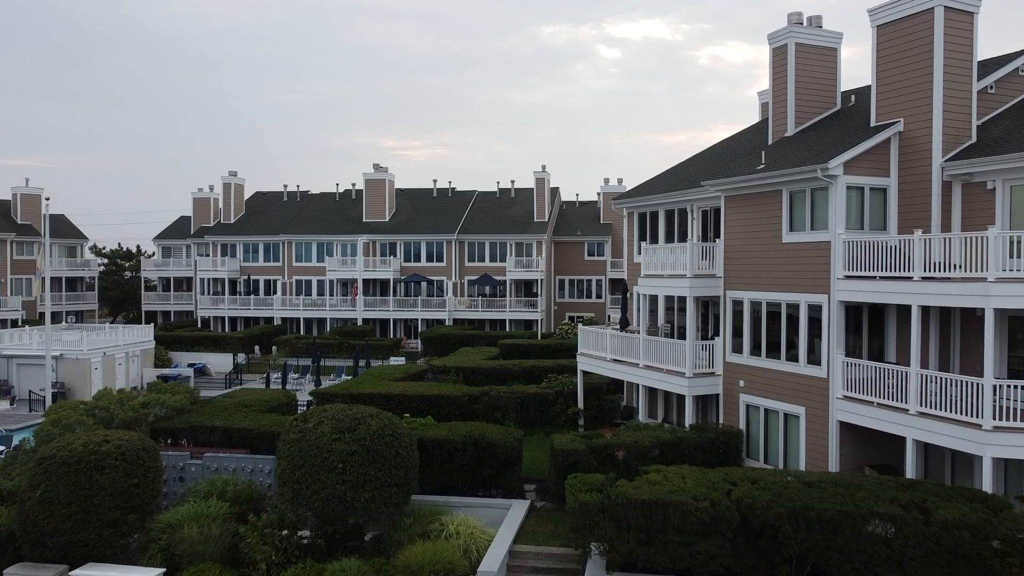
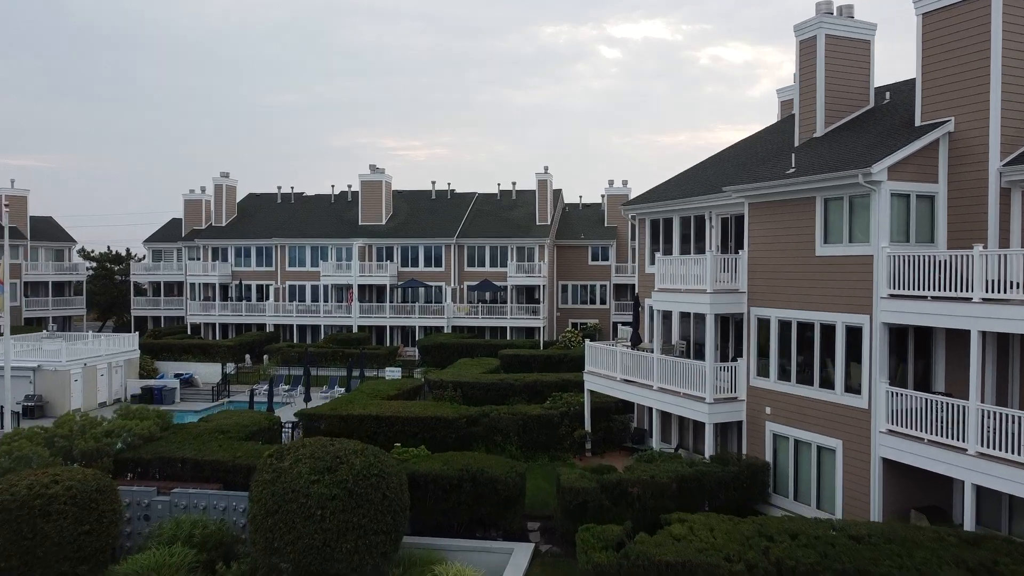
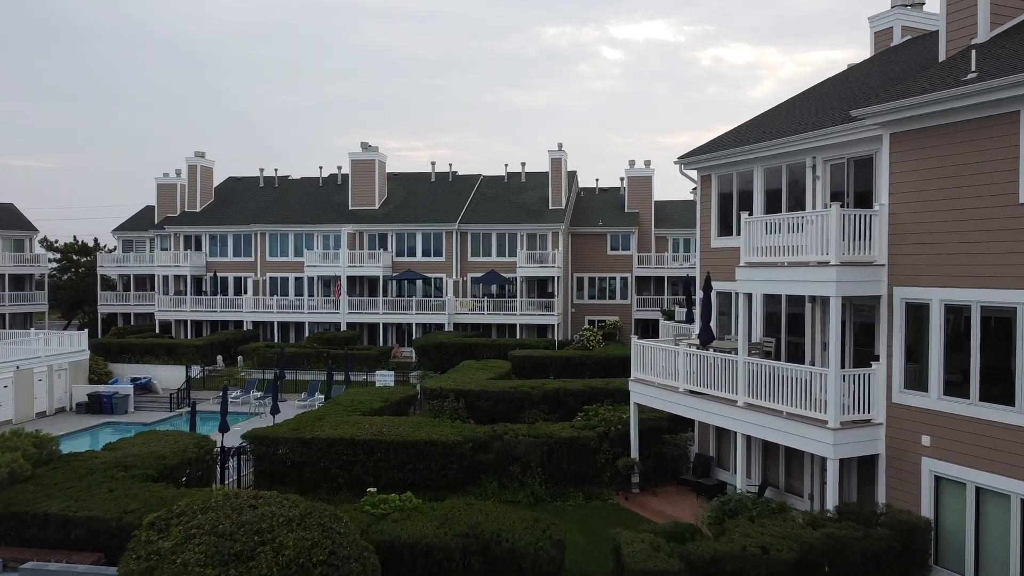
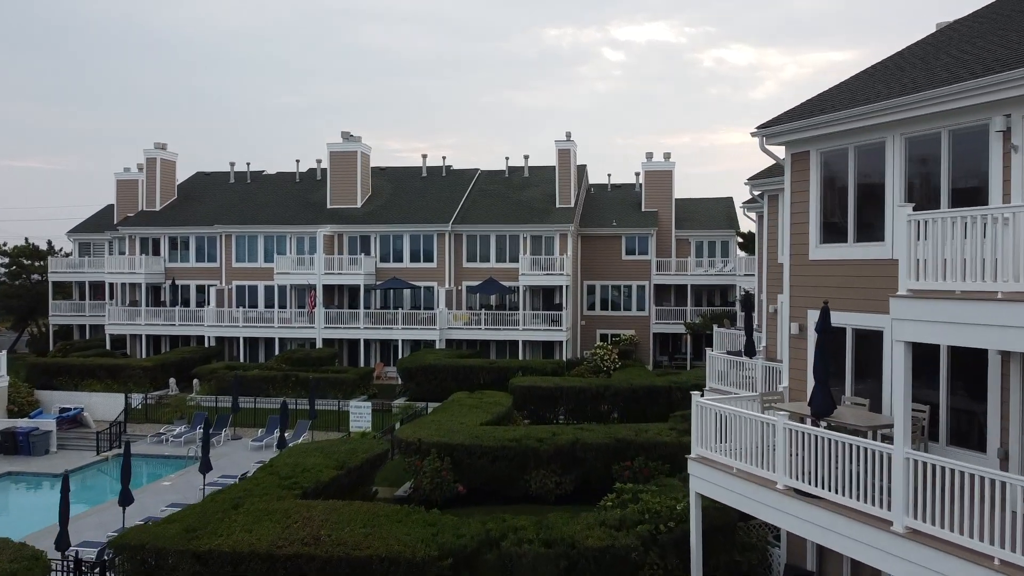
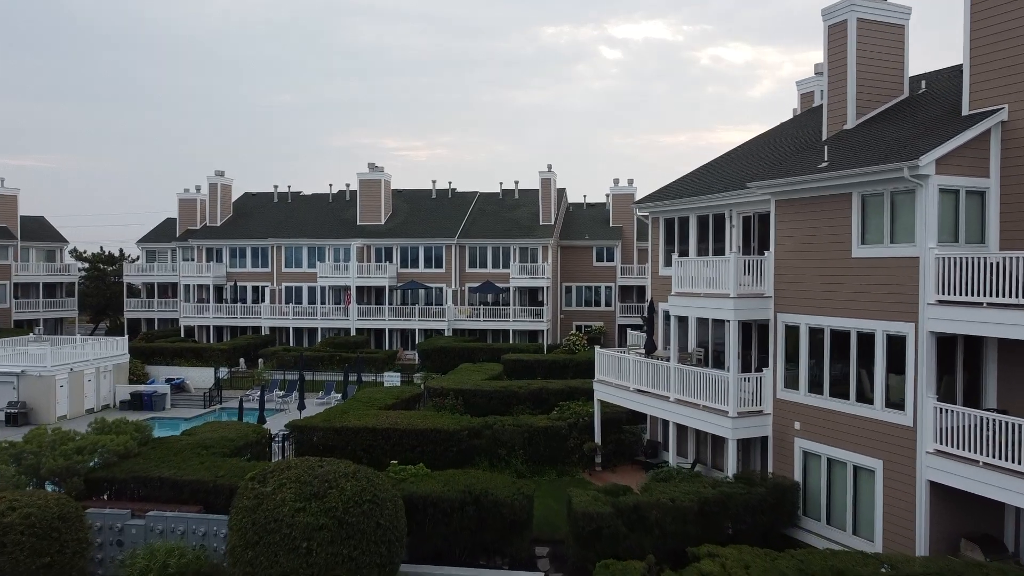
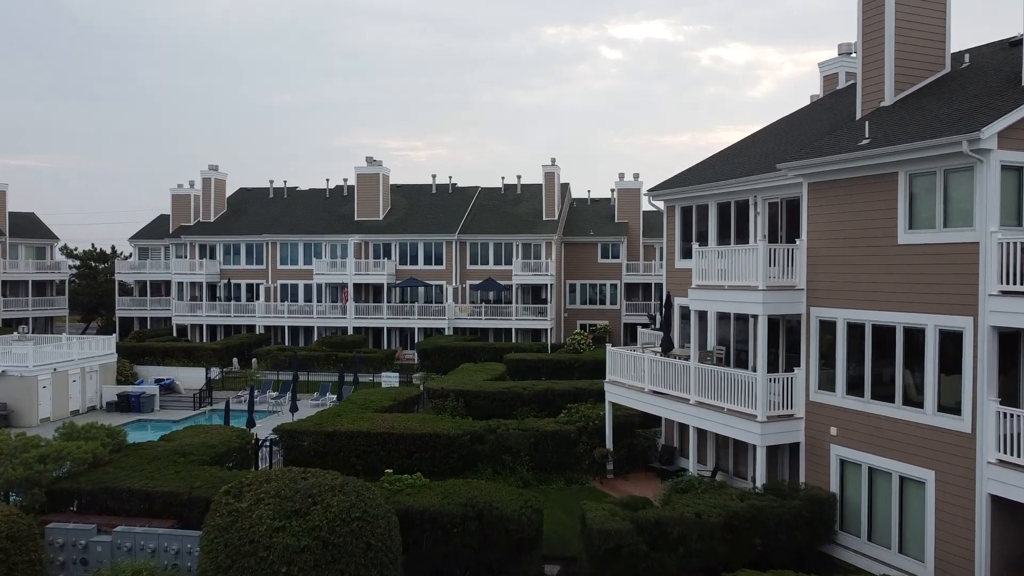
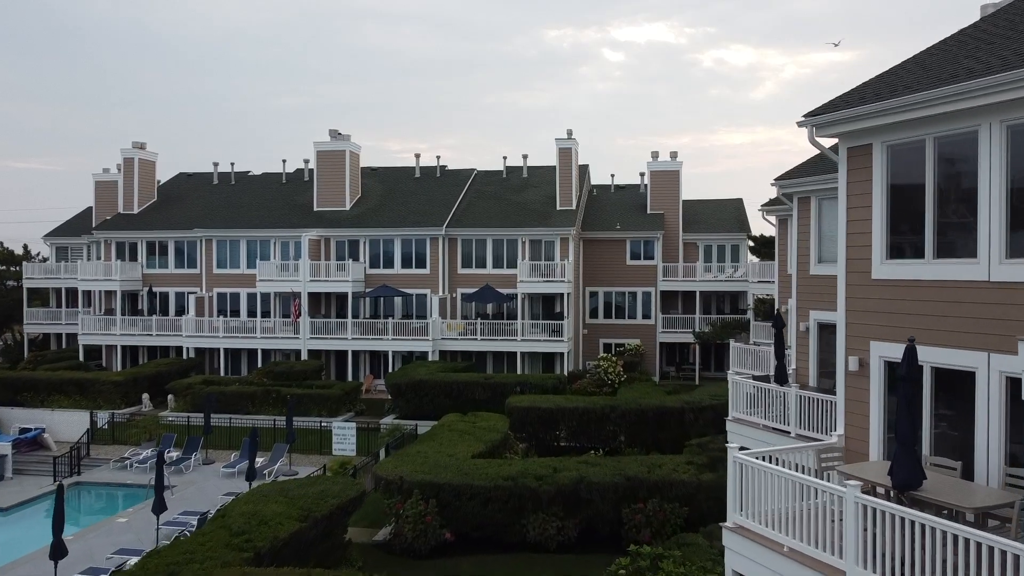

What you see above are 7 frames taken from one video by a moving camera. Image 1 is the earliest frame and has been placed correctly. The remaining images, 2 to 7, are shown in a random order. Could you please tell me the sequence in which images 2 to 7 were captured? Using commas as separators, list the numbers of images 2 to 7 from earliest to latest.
2, 5, 6, 3, 4, 7
